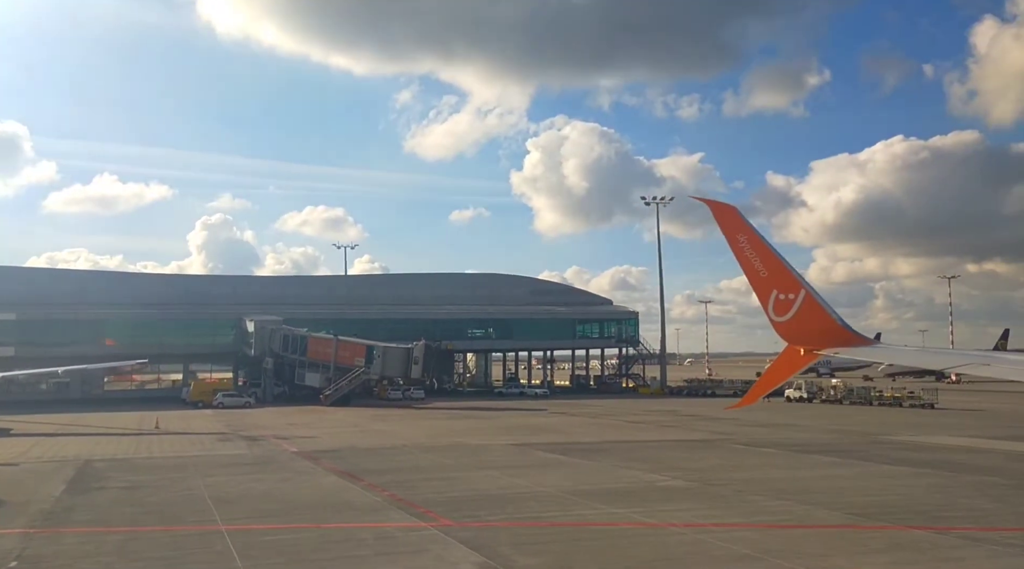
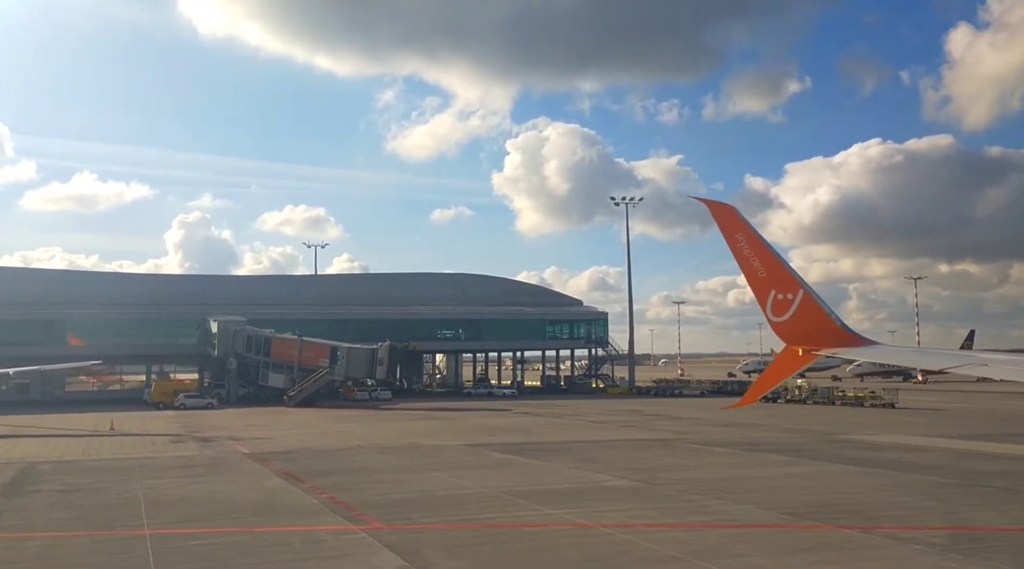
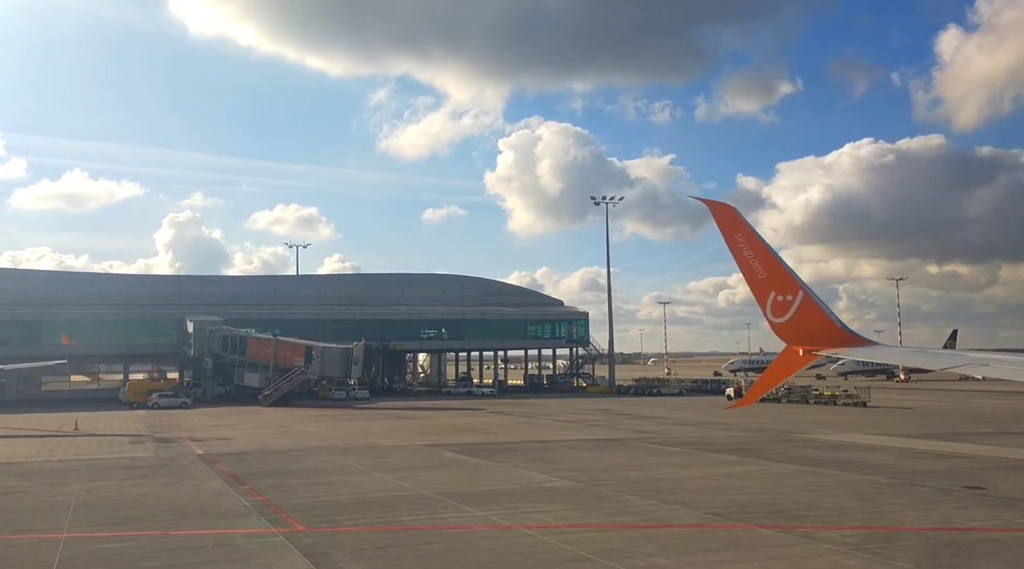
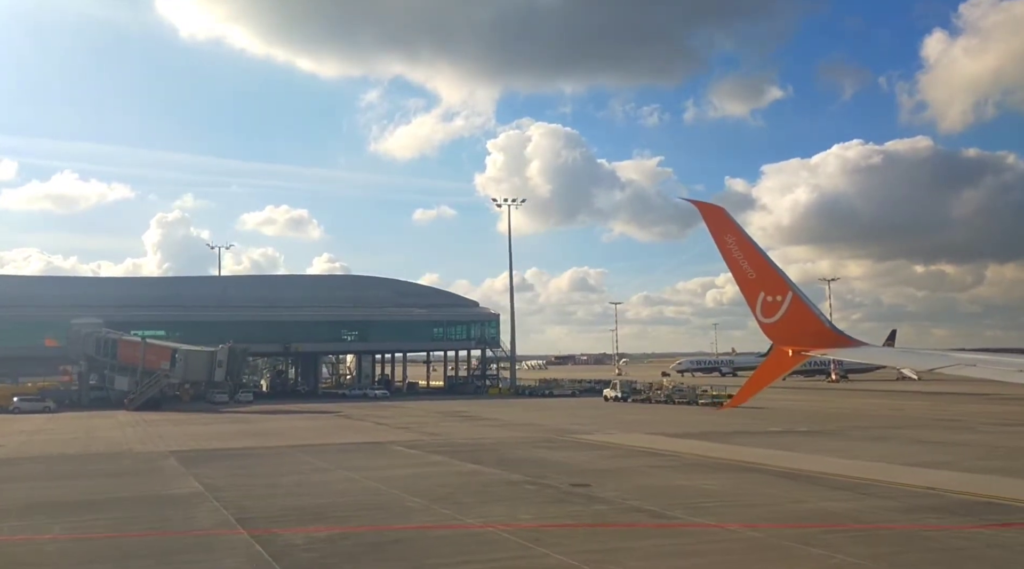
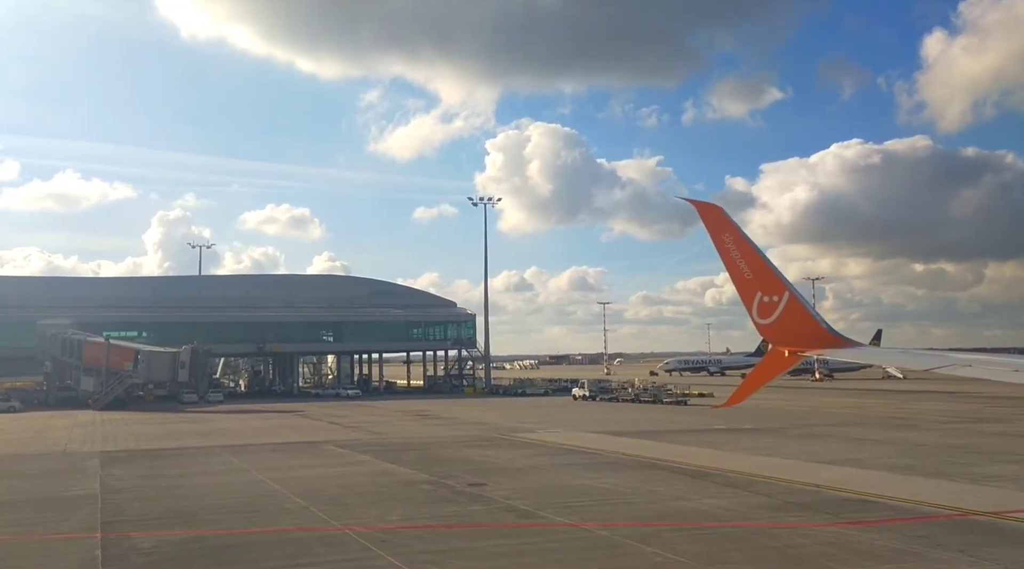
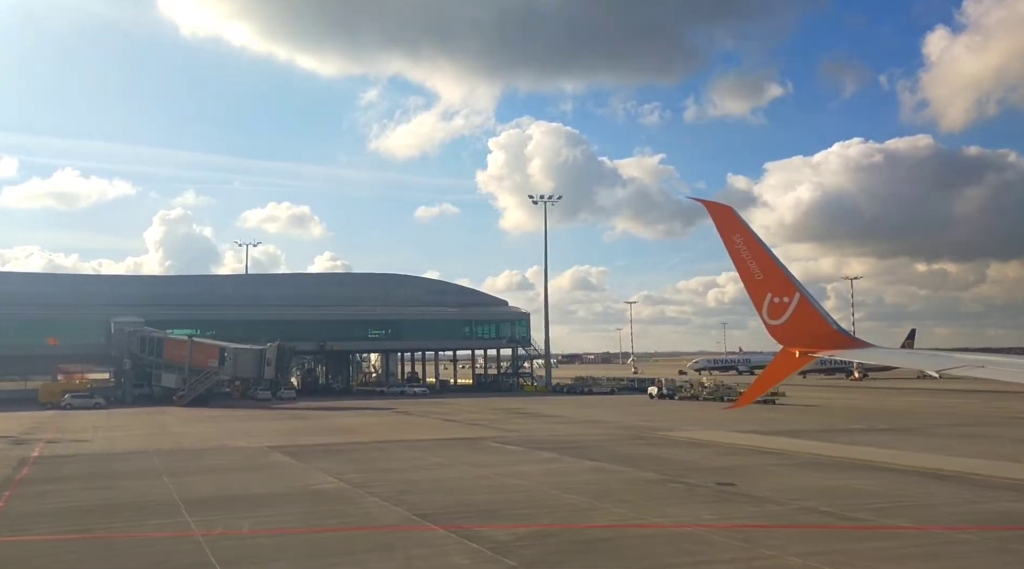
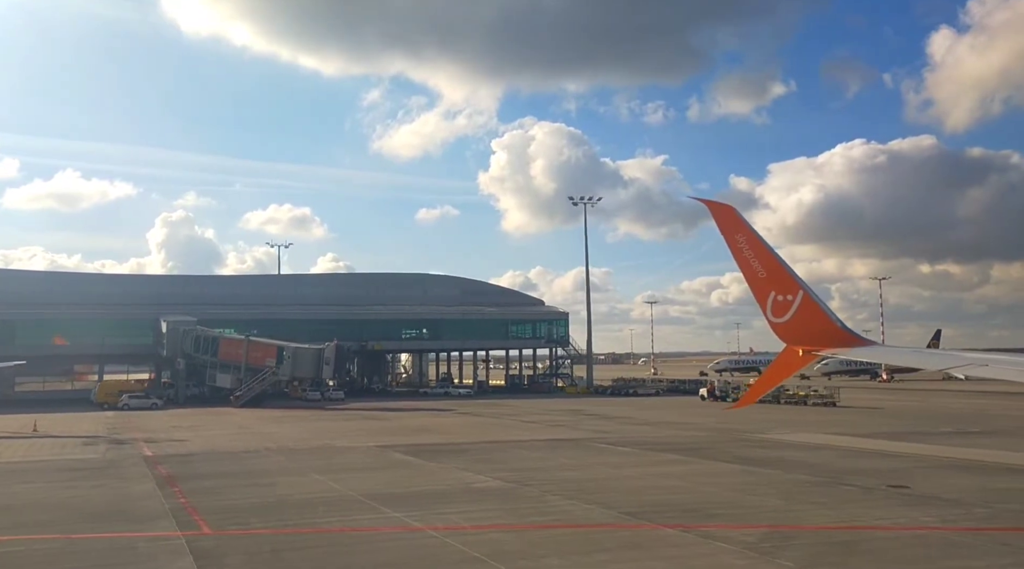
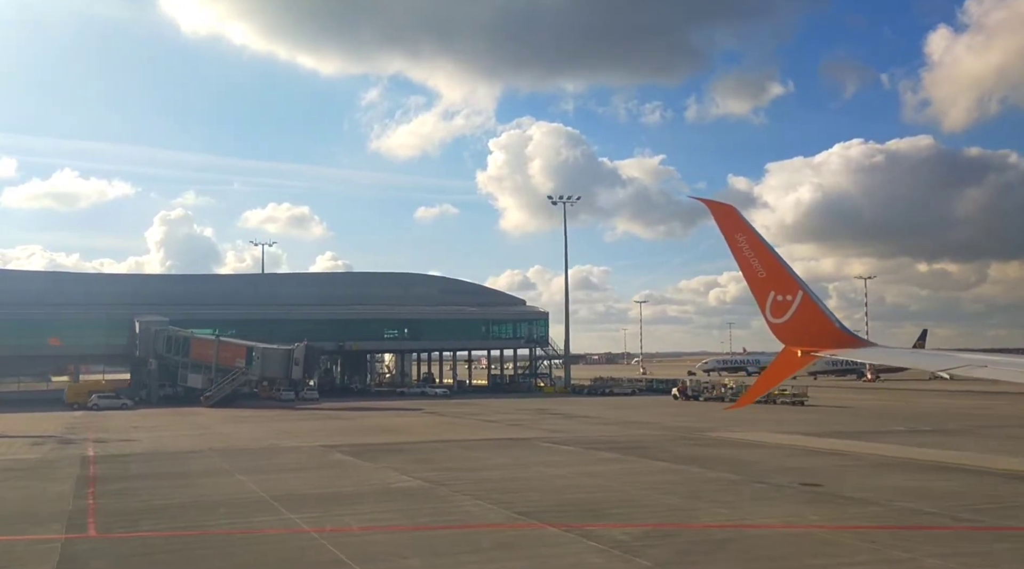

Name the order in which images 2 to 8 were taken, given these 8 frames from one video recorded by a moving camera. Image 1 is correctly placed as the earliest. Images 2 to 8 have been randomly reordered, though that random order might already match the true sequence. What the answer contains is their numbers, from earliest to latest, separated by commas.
2, 3, 7, 8, 6, 4, 5
